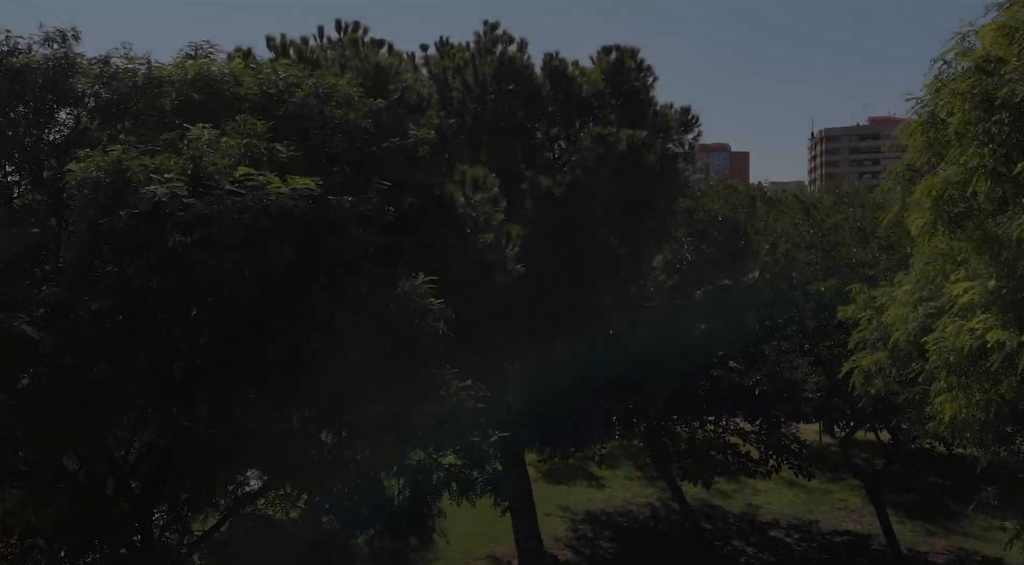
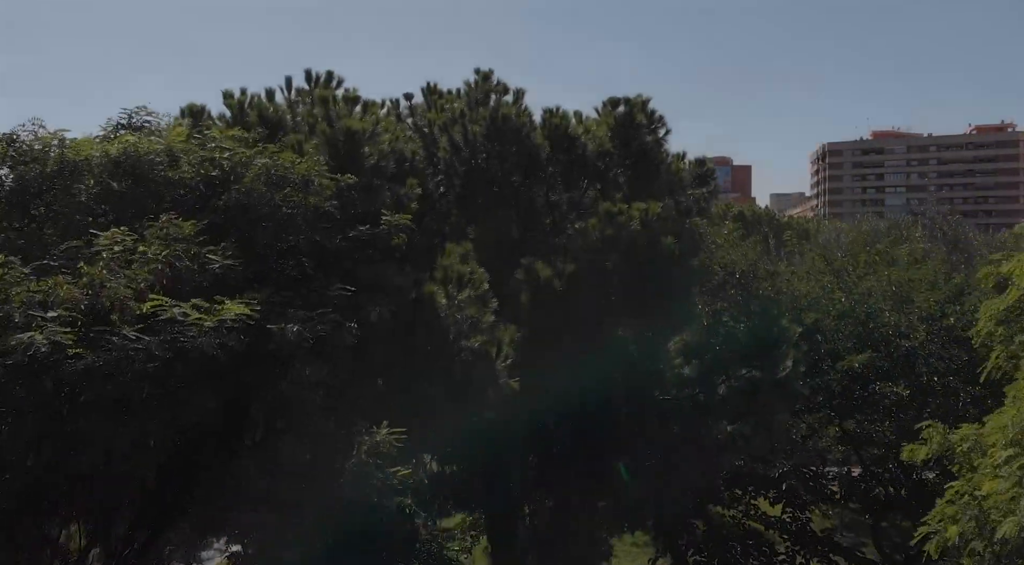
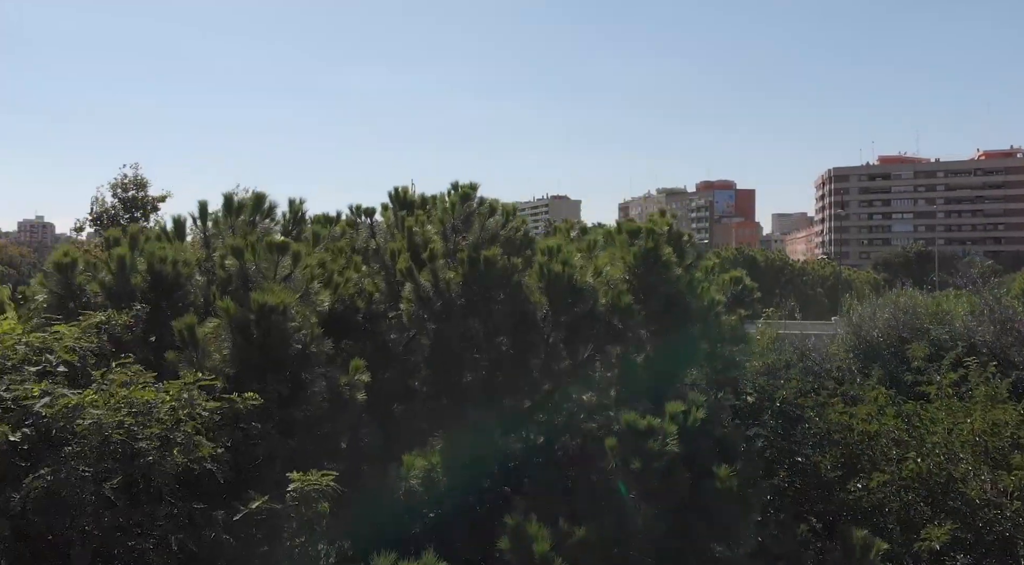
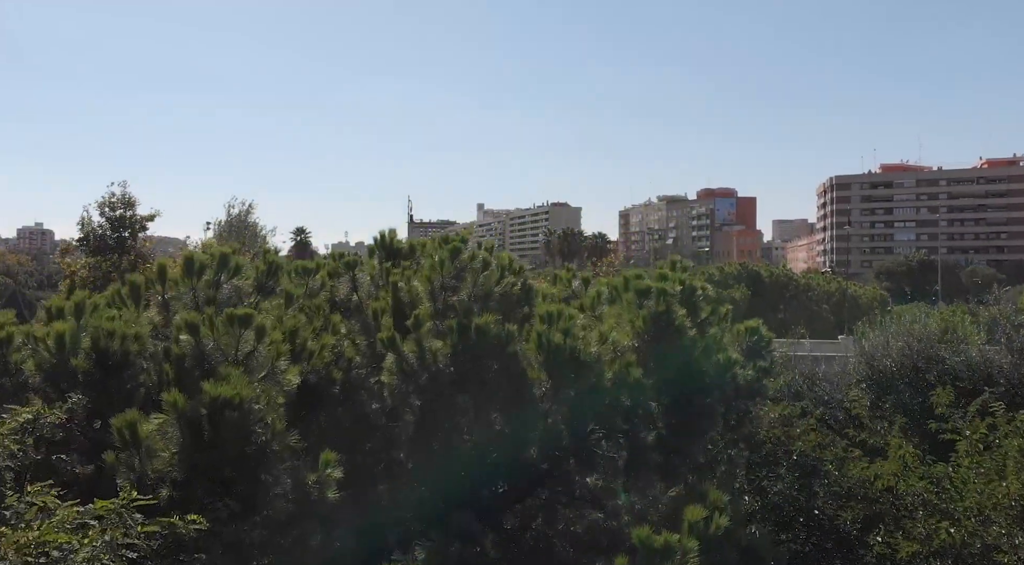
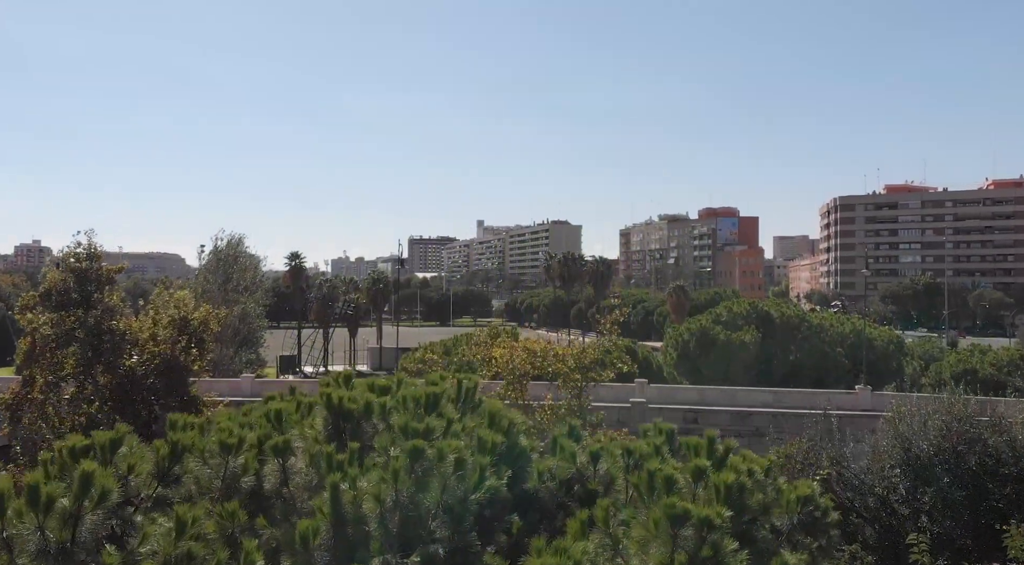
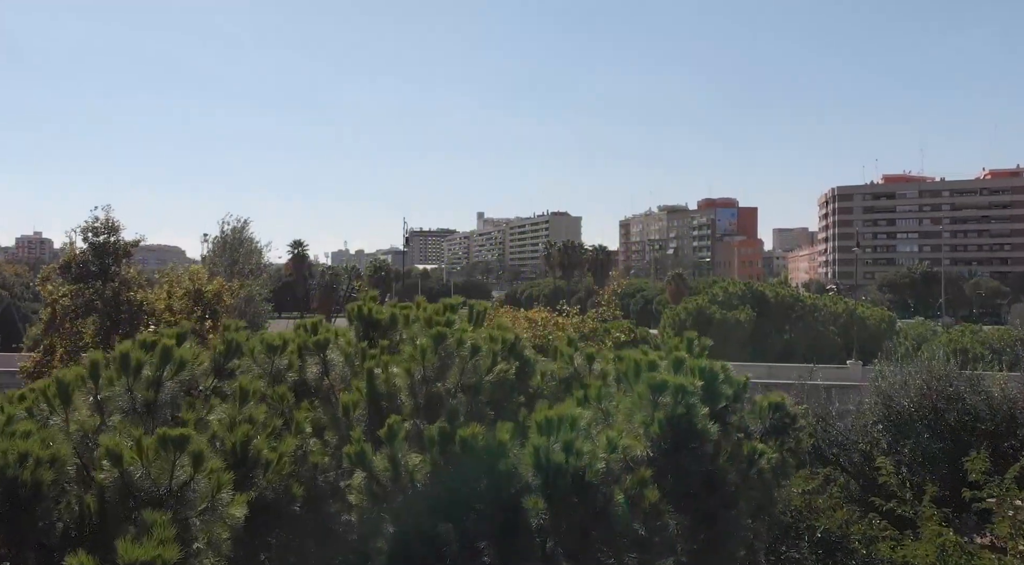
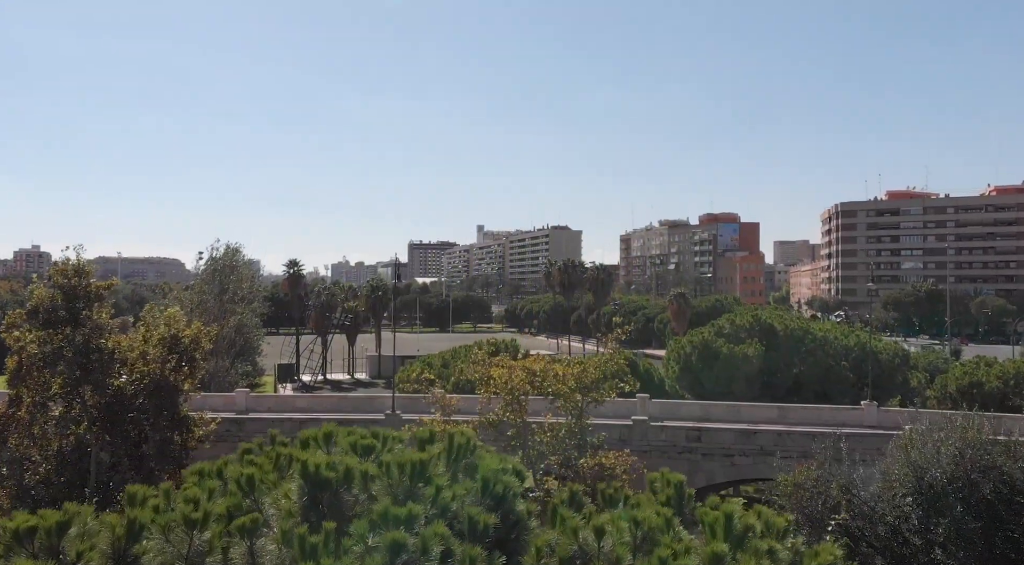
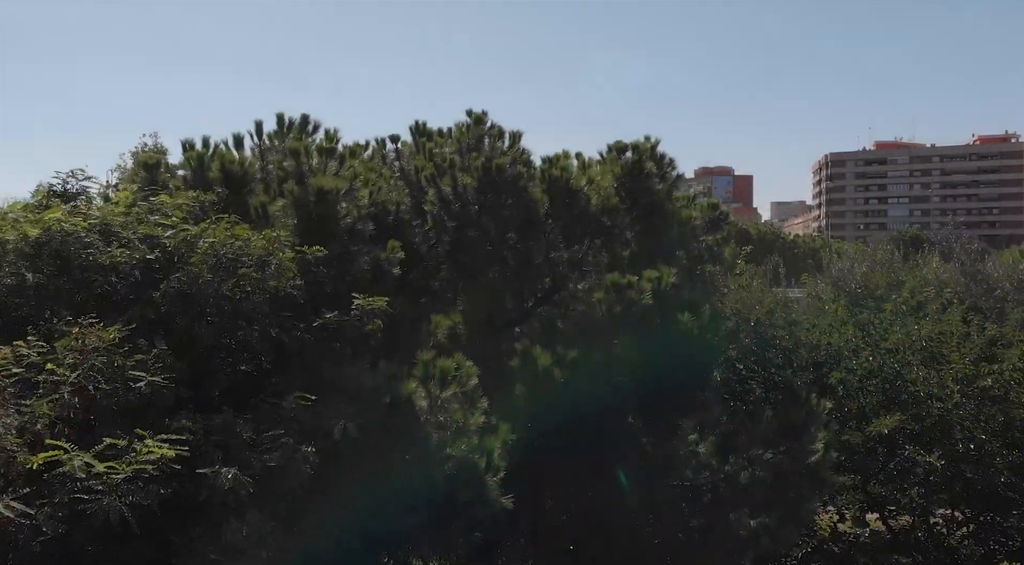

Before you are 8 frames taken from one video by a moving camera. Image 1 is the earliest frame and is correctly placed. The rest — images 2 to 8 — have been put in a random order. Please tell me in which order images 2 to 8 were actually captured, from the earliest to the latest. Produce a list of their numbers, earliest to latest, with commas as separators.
2, 8, 3, 4, 6, 5, 7
